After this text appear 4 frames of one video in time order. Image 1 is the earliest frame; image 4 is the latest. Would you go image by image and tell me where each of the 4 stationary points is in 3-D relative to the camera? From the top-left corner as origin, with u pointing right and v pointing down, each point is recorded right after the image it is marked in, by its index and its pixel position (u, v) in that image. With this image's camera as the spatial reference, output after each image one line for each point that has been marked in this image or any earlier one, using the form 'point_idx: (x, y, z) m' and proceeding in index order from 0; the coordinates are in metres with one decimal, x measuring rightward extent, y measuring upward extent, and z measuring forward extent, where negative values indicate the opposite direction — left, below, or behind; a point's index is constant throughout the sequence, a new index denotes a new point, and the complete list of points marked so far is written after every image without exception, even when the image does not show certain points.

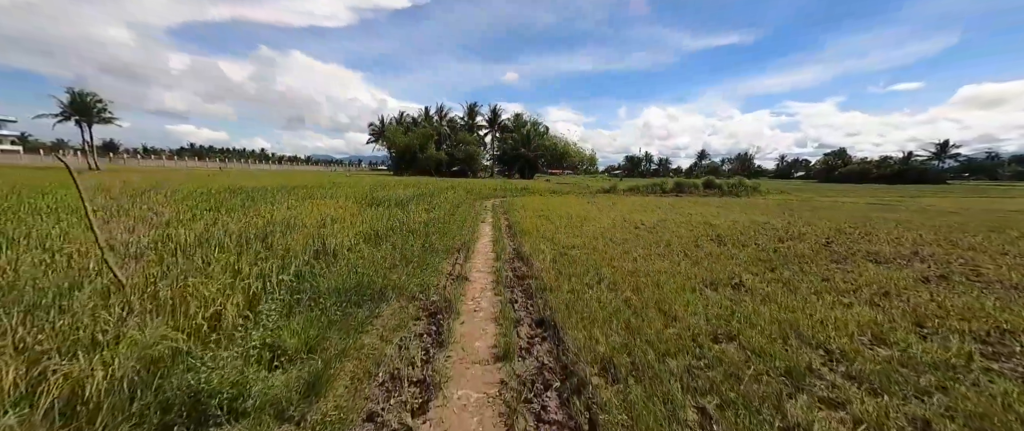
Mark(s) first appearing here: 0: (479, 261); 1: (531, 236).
0: (-0.6, -0.9, +6.6) m
1: (+0.5, -0.5, +8.9) m
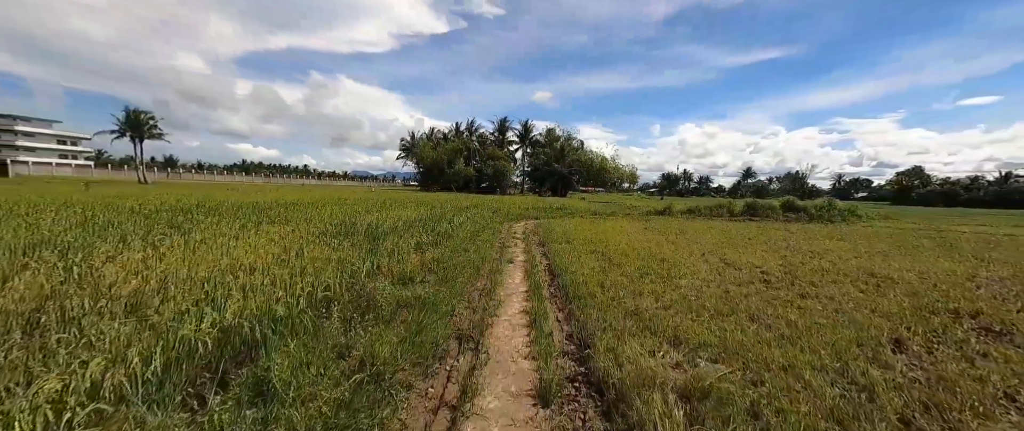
0: (-0.1, -1.5, +2.7) m
1: (+1.2, -1.3, +4.9) m
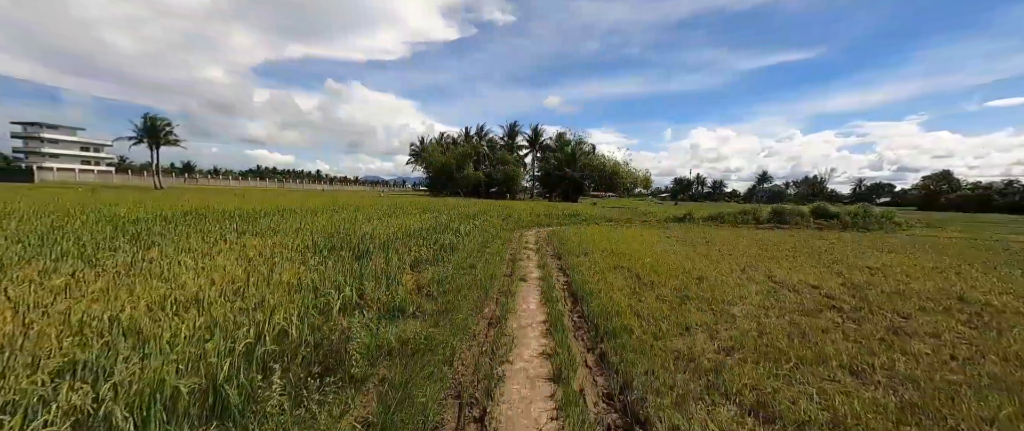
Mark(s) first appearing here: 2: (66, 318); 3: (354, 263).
0: (0.0, -1.6, +1.6) m
1: (+1.4, -1.4, +3.8) m
2: (-3.4, -0.8, +2.6) m
3: (-2.3, -0.7, +4.9) m
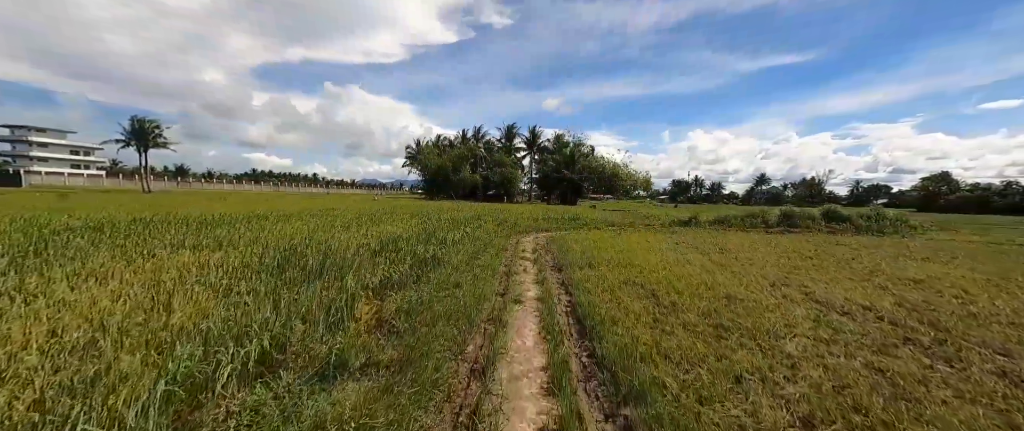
0: (-0.1, -1.7, +0.5) m
1: (+1.3, -1.5, +2.6) m
2: (-3.5, -0.9, +1.4) m
3: (-2.4, -0.8, +3.8) m
